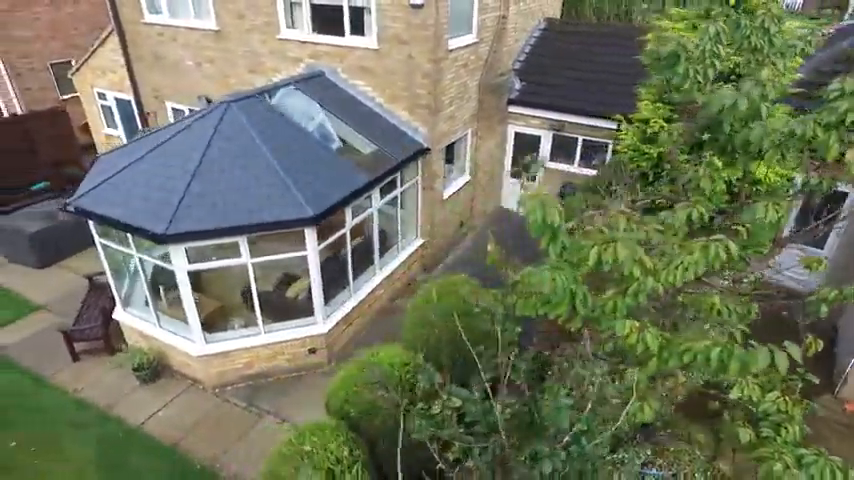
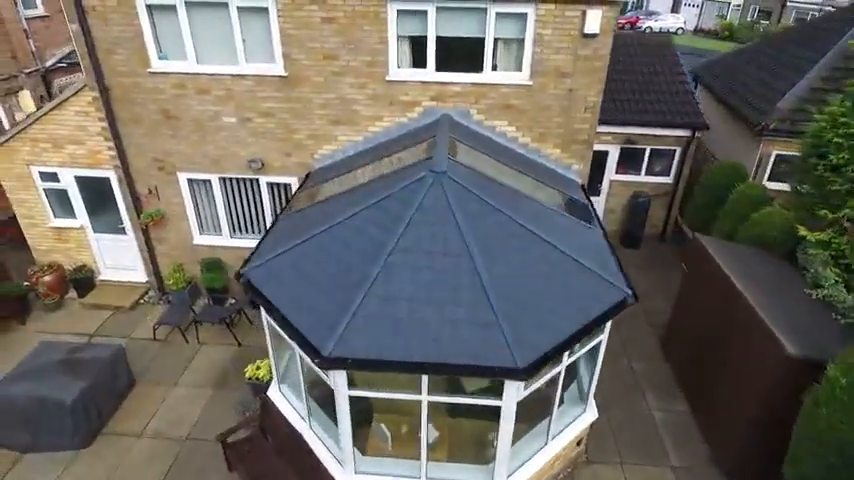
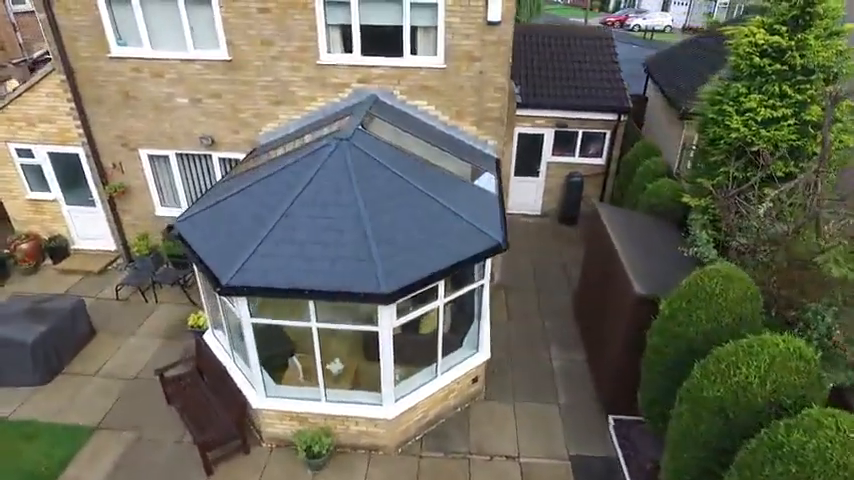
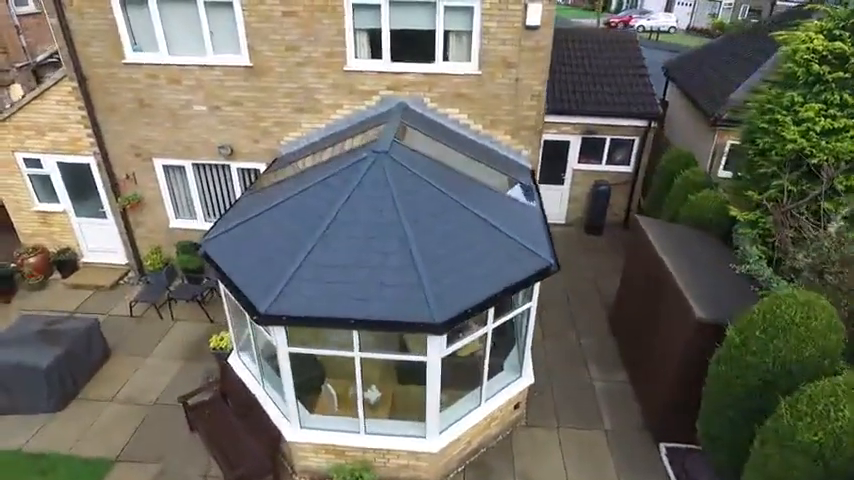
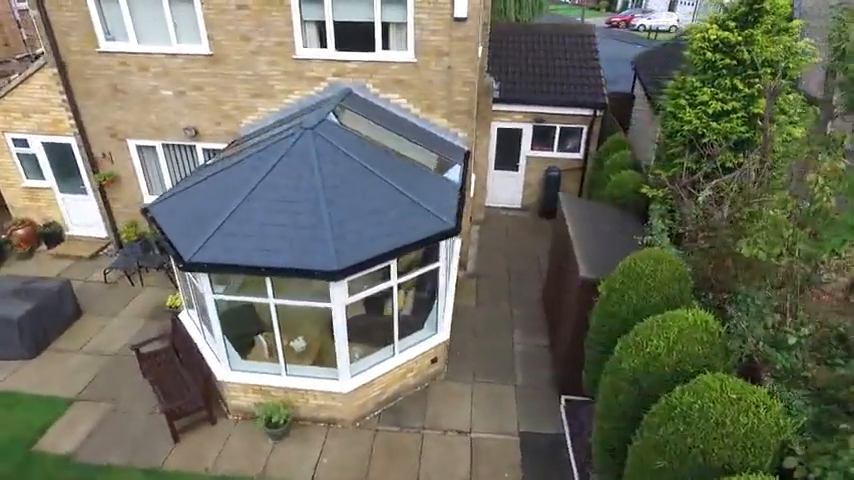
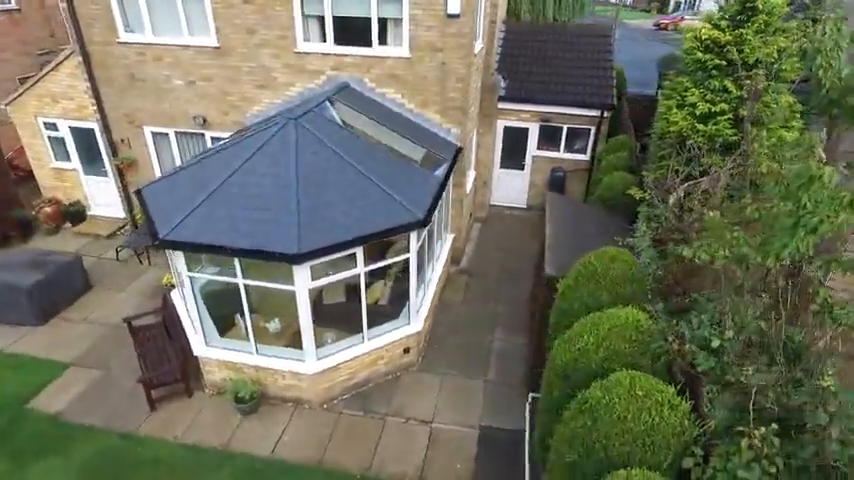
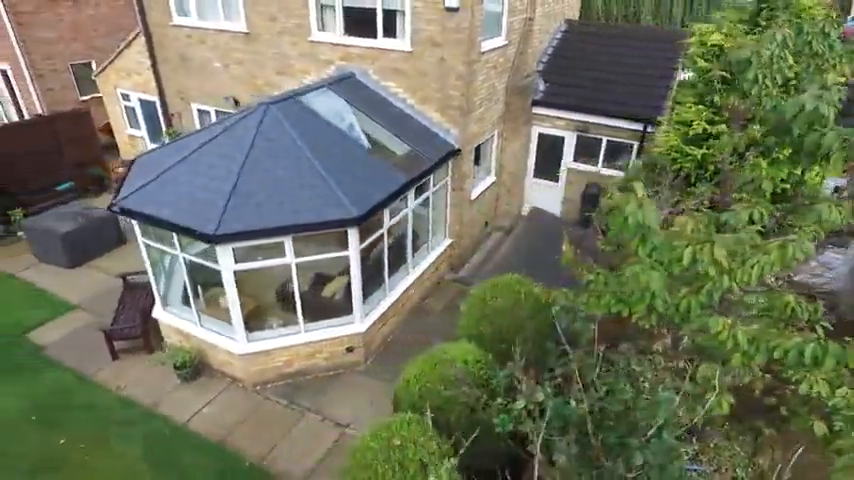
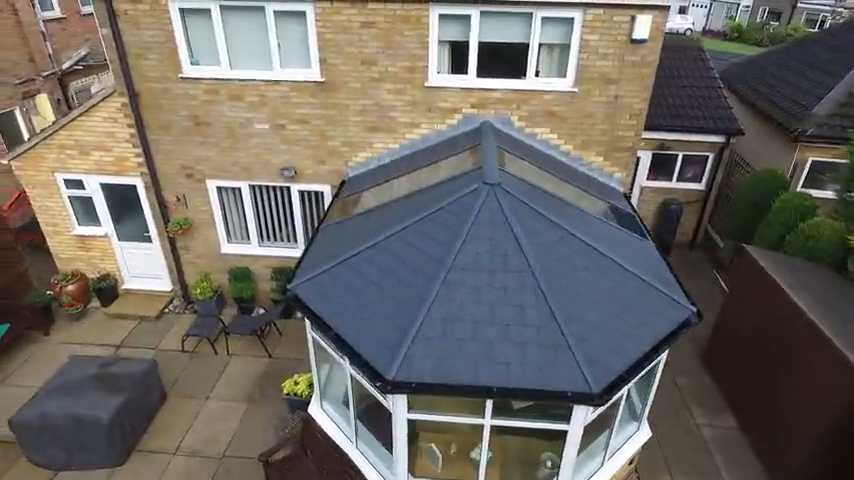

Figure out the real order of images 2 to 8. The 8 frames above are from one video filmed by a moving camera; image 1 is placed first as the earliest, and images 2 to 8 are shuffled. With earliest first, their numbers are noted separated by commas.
7, 6, 5, 3, 4, 2, 8
